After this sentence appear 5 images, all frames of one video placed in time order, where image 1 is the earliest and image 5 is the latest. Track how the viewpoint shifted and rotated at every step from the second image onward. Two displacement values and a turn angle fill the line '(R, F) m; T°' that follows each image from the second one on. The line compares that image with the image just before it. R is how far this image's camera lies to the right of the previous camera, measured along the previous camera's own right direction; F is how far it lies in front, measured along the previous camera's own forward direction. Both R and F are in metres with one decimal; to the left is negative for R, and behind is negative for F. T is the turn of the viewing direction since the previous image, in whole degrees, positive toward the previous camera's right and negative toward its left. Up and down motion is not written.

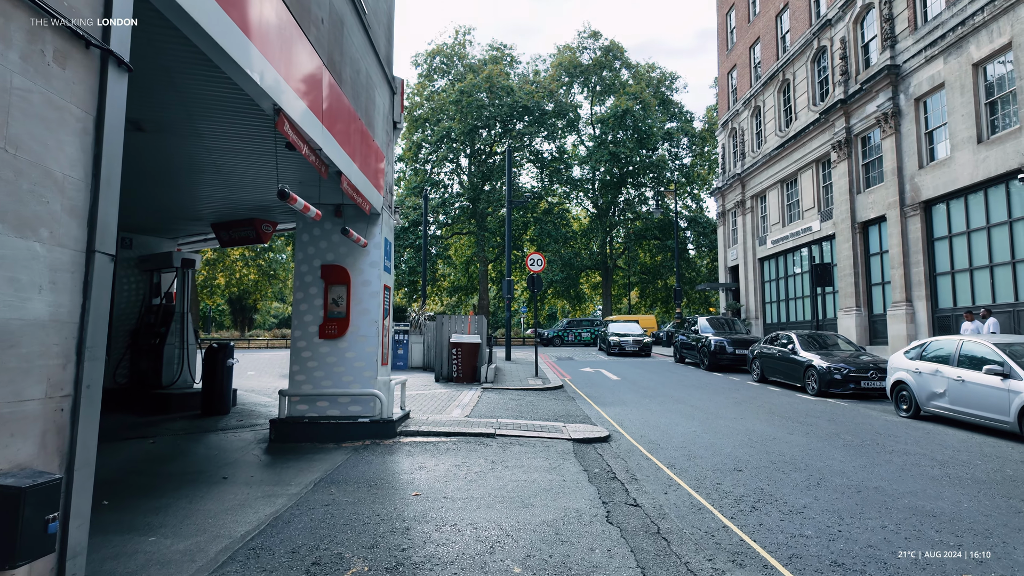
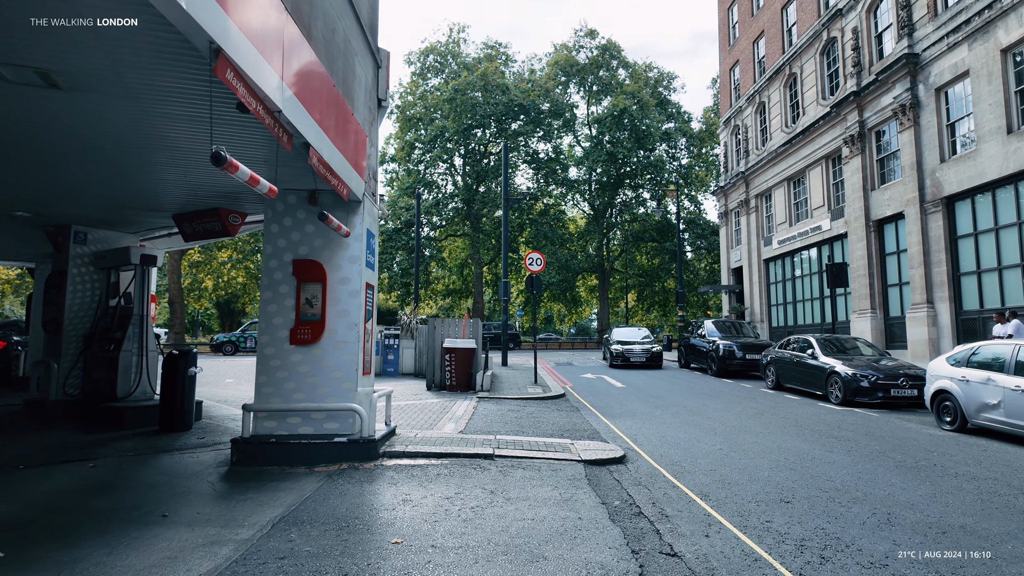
(-0.1, +1.1) m; +1°
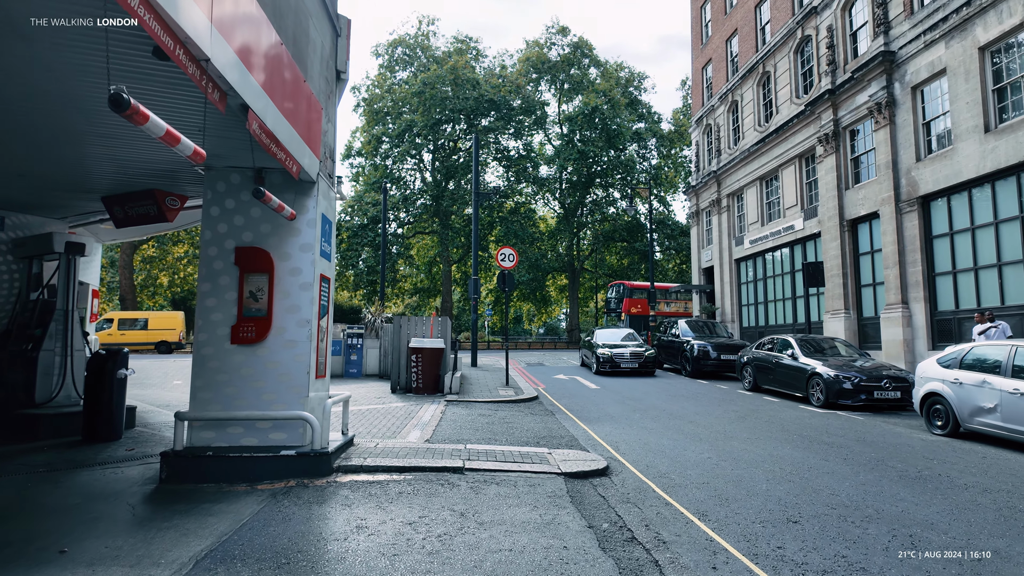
(-0.1, +0.7) m; +3°
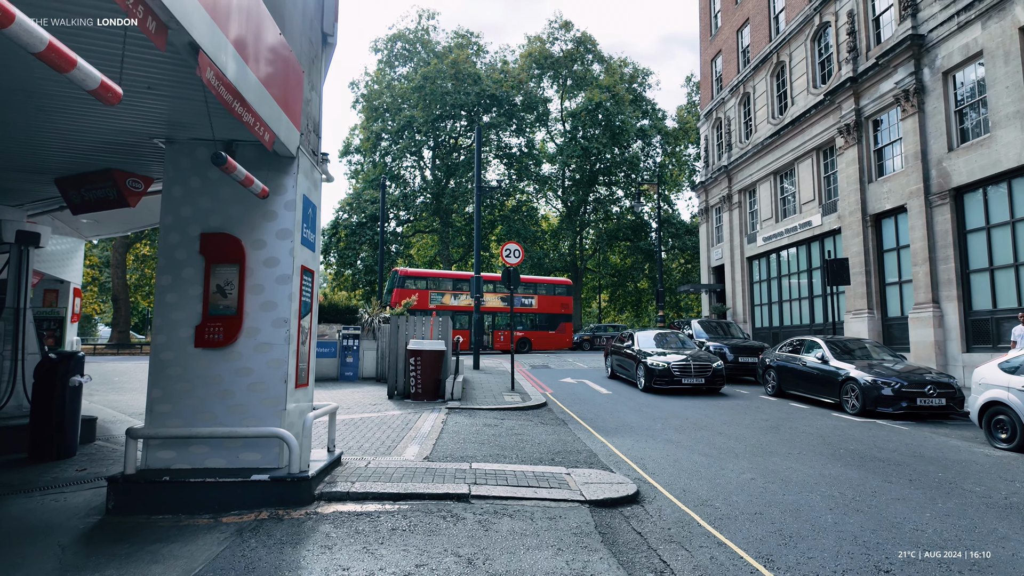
(-0.1, +1.0) m; 0°
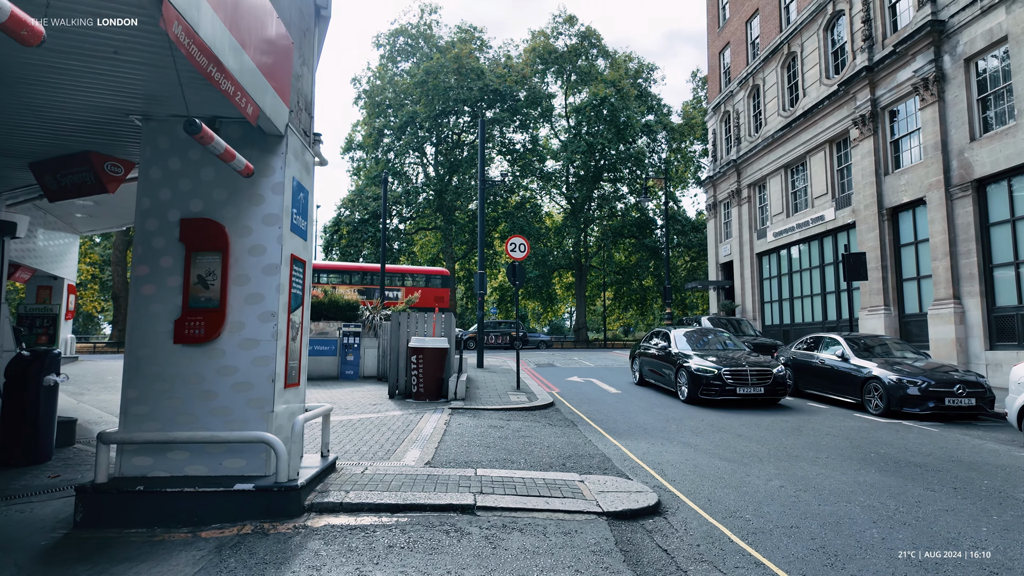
(-0.1, +0.5) m; 0°
